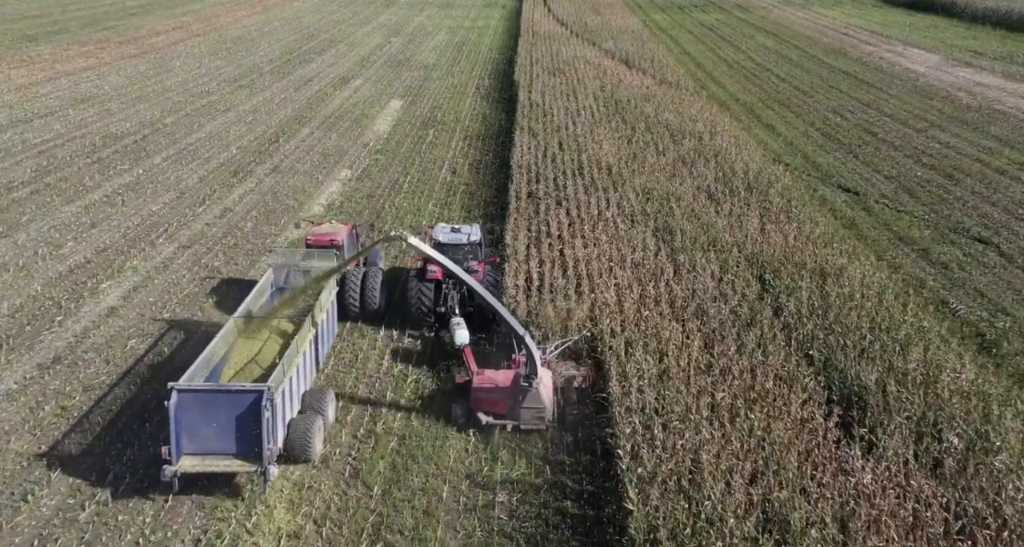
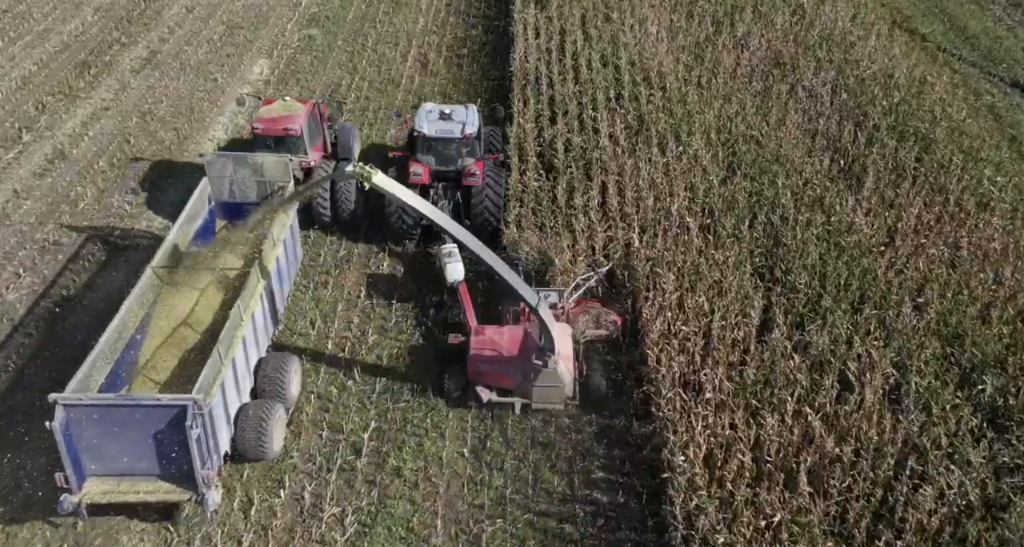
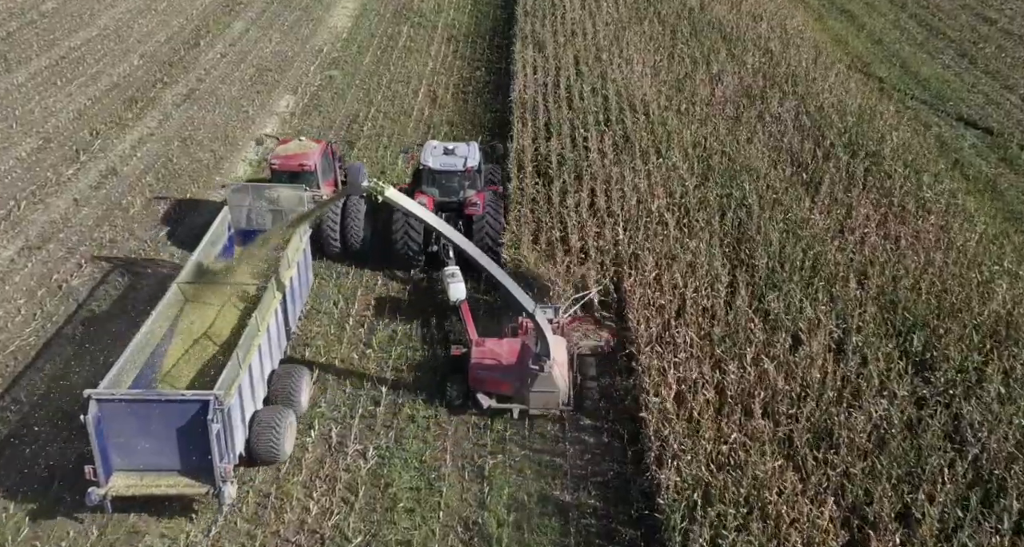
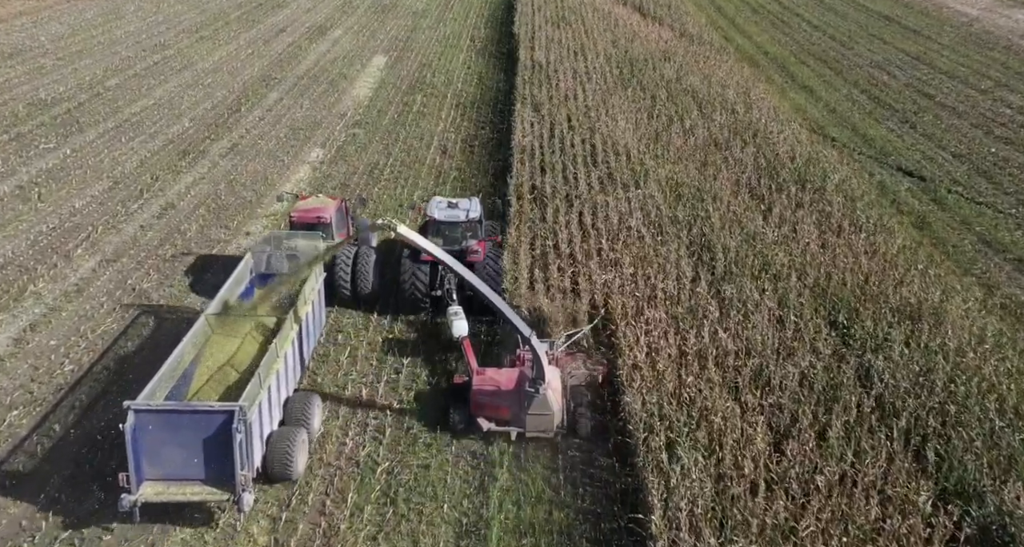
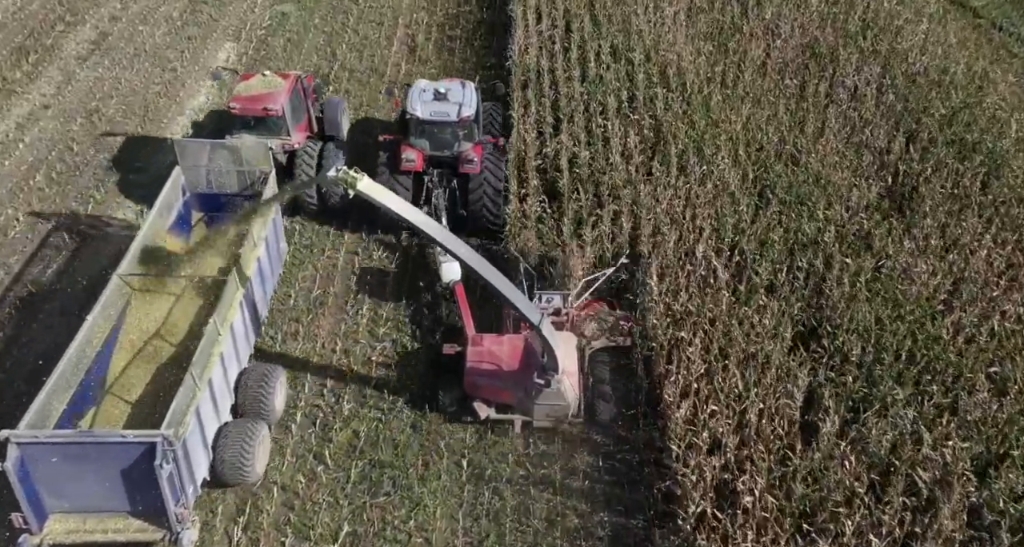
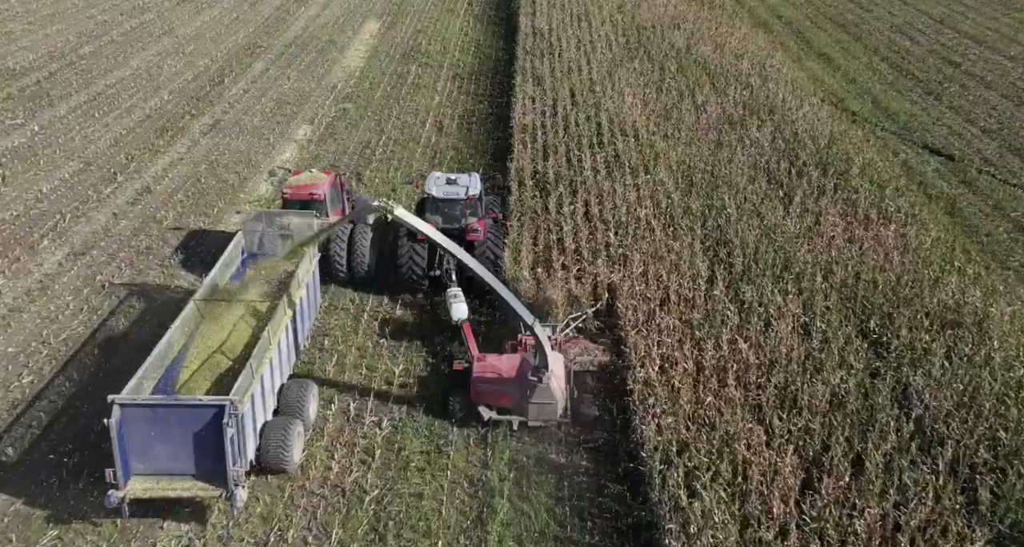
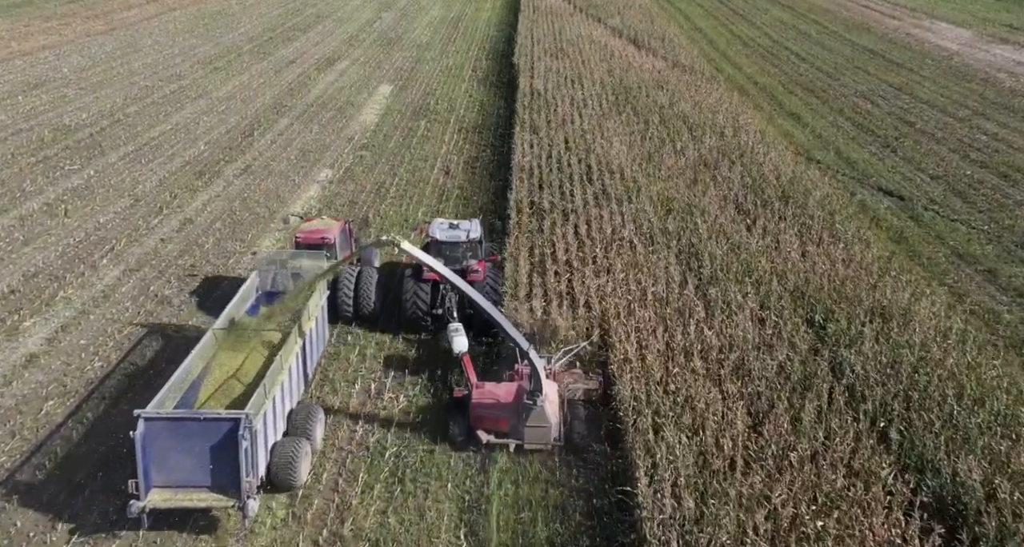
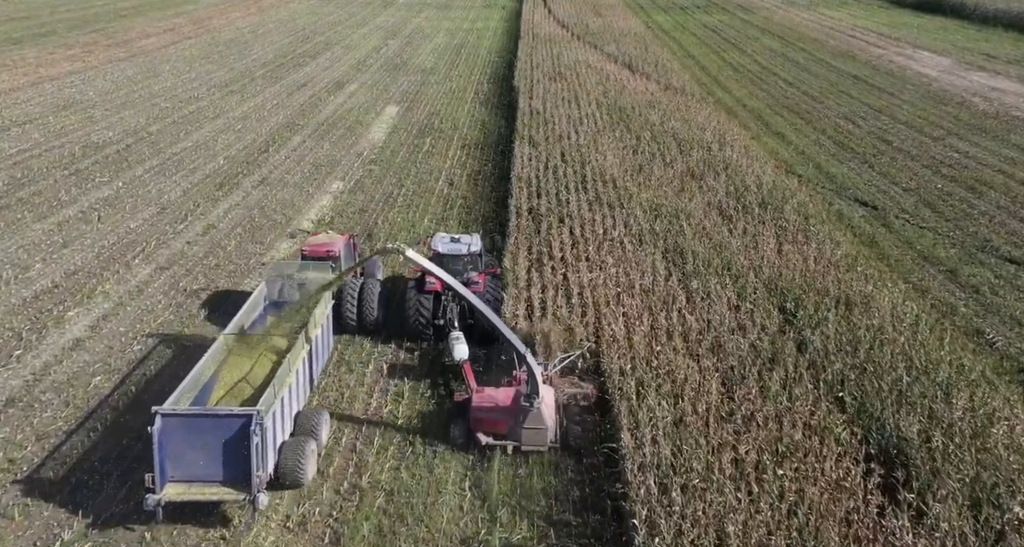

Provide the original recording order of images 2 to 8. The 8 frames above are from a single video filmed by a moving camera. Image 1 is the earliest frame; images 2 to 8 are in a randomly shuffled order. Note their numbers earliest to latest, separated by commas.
8, 7, 4, 6, 3, 2, 5
